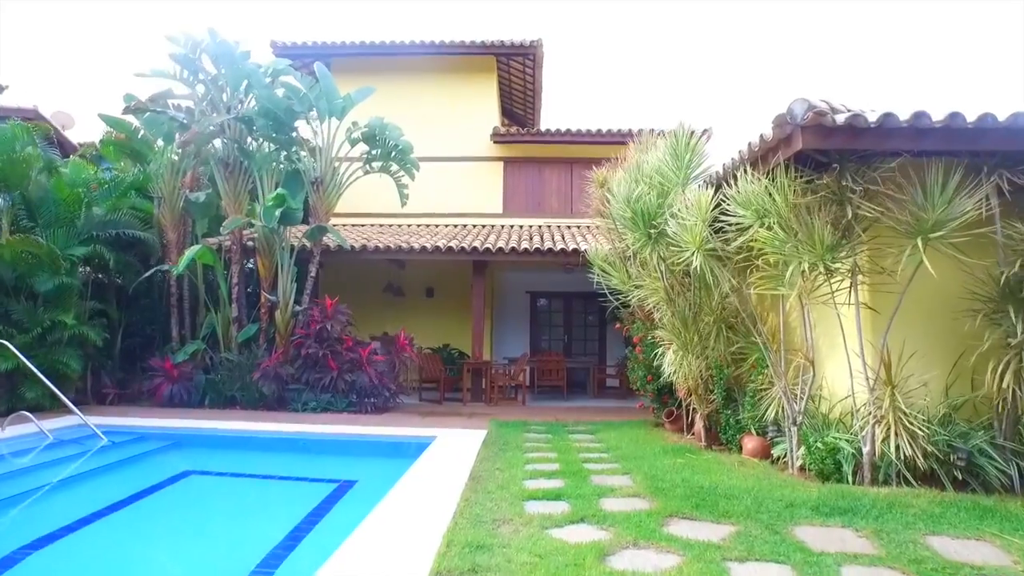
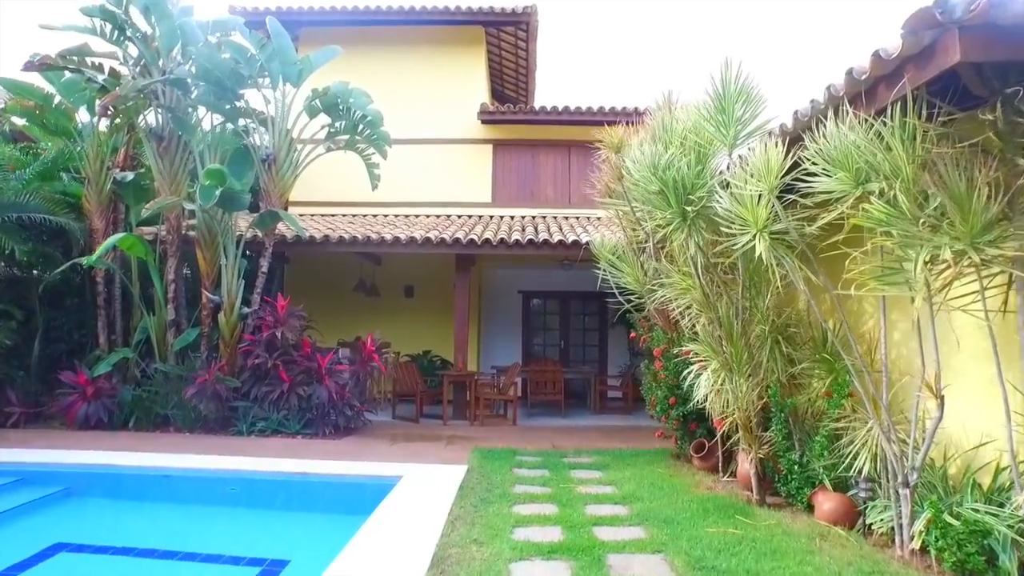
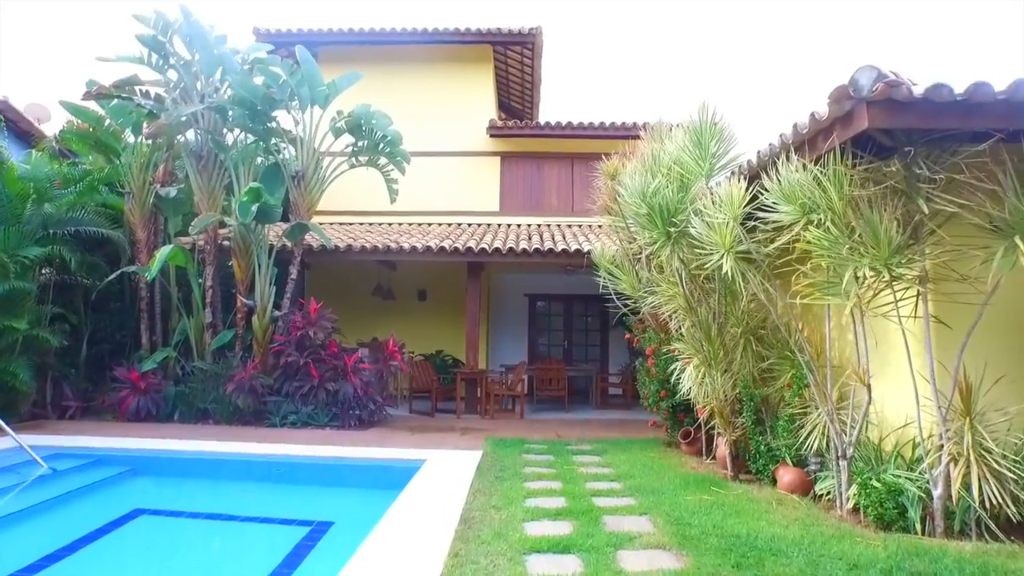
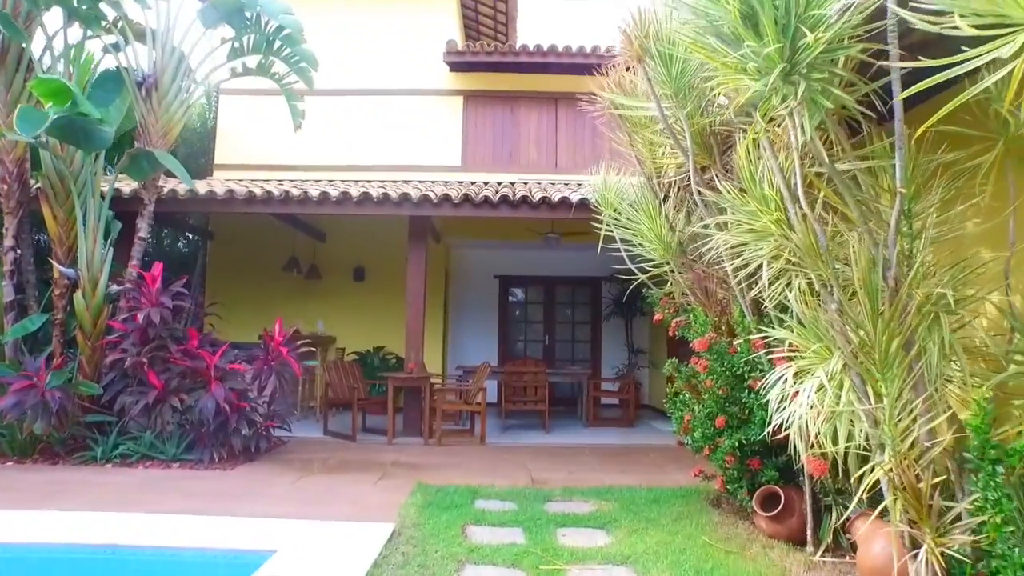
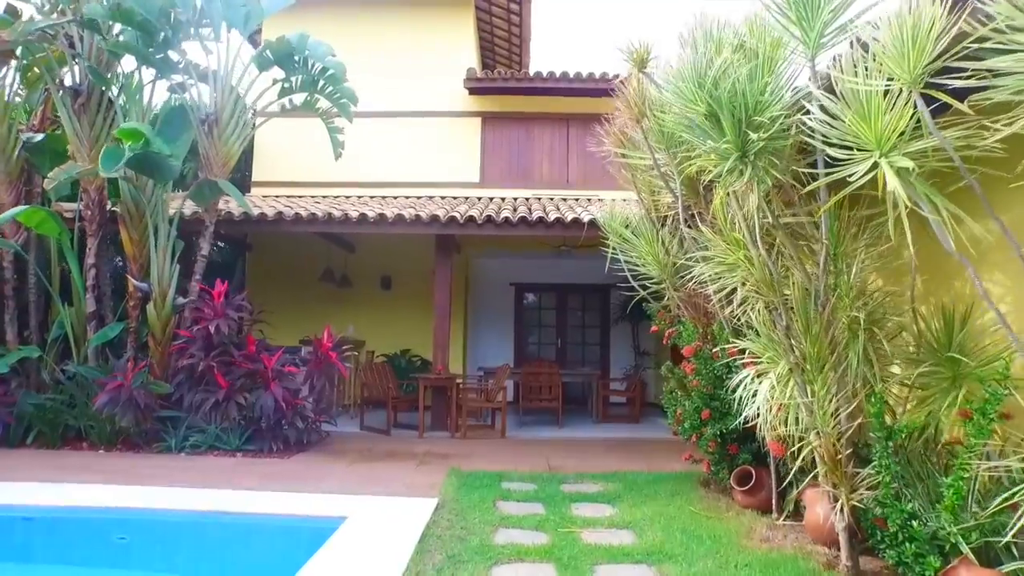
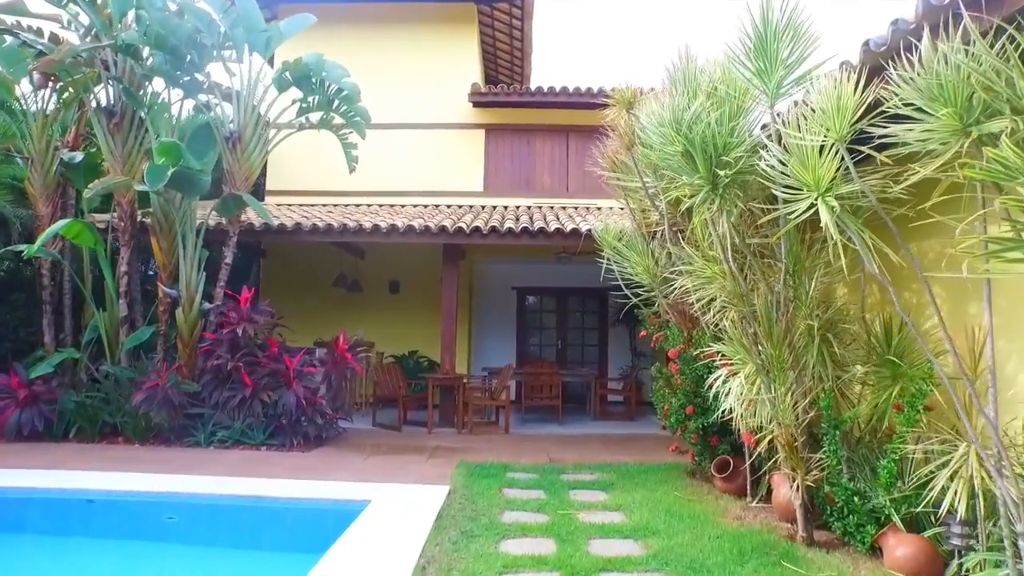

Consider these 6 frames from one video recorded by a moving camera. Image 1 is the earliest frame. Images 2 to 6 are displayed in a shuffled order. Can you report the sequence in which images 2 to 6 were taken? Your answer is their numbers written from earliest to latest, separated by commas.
3, 2, 6, 5, 4
